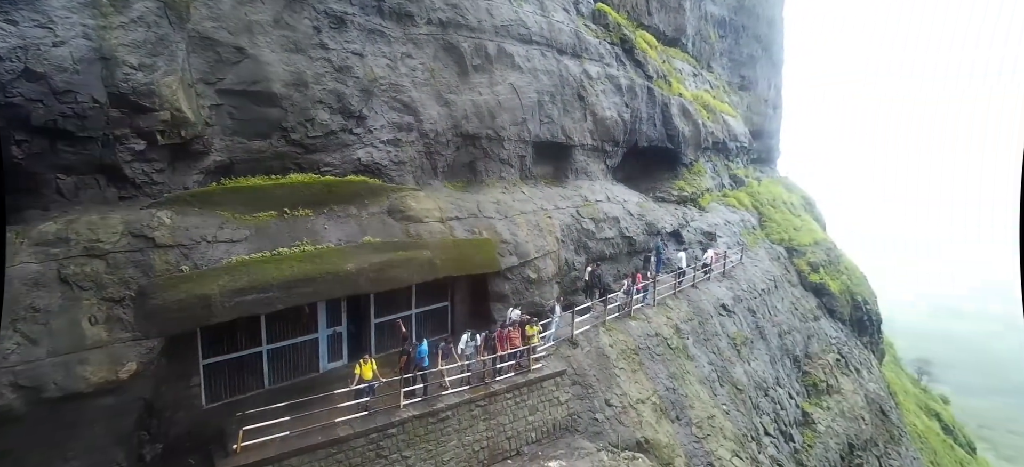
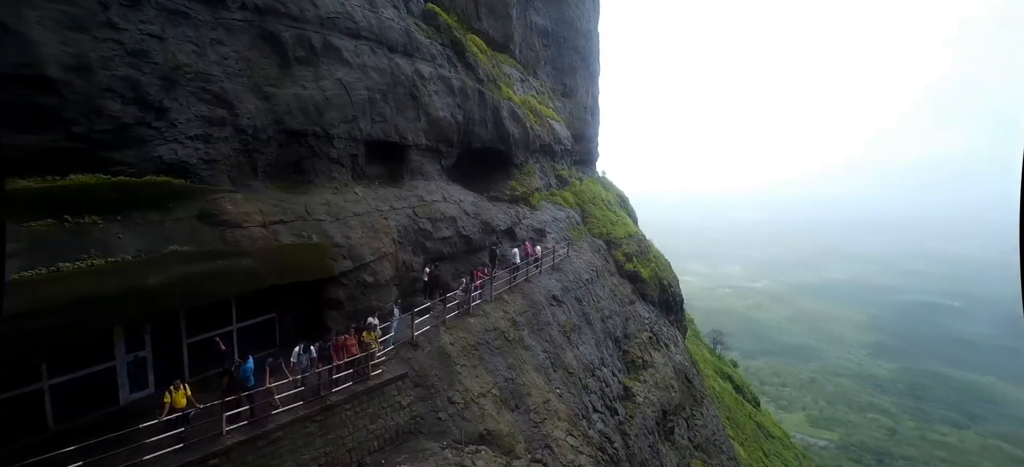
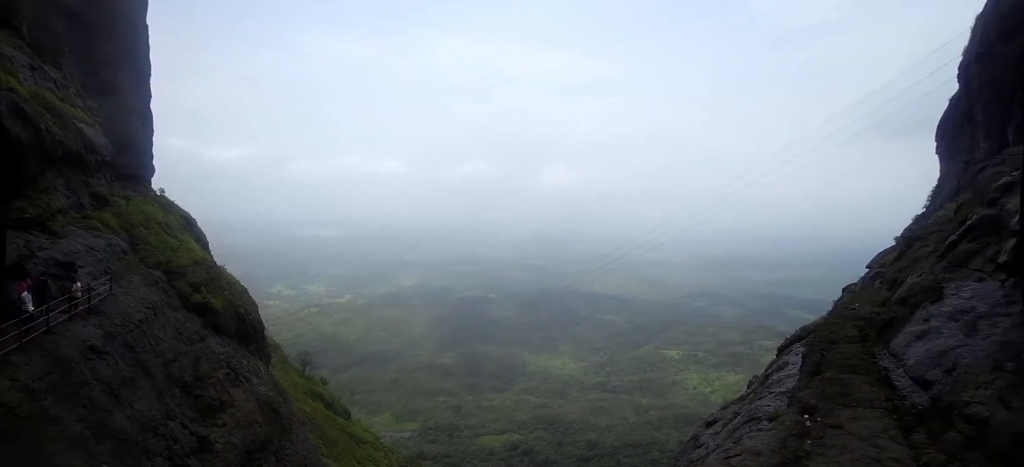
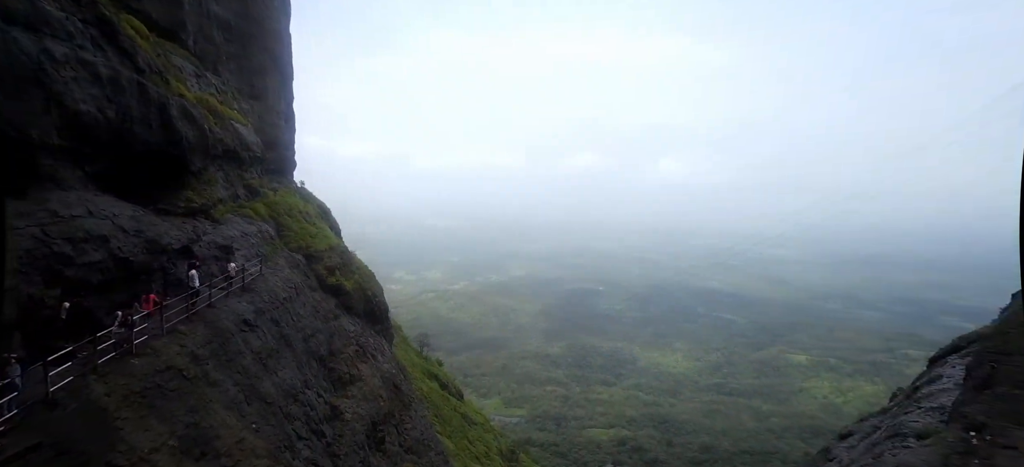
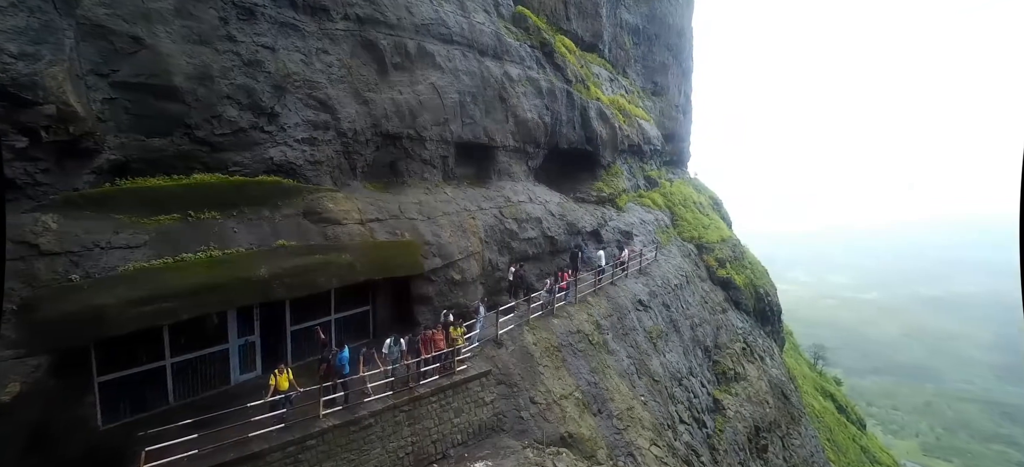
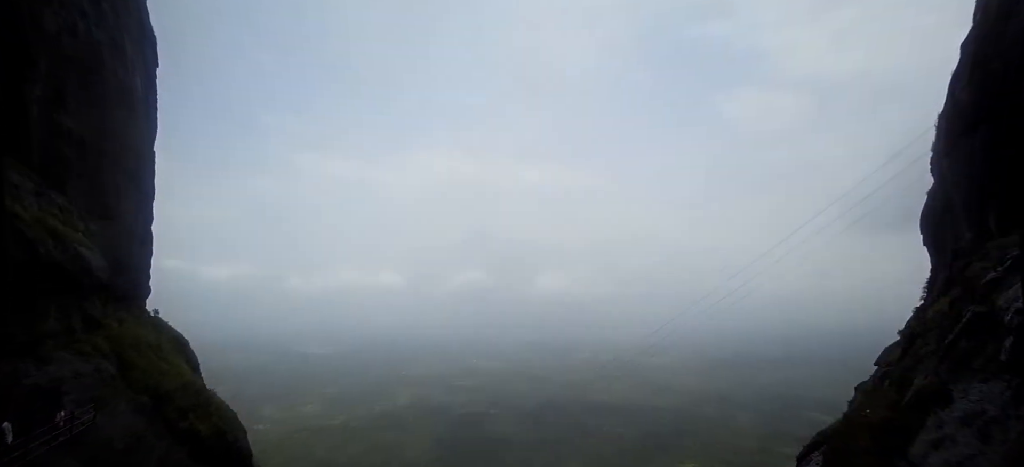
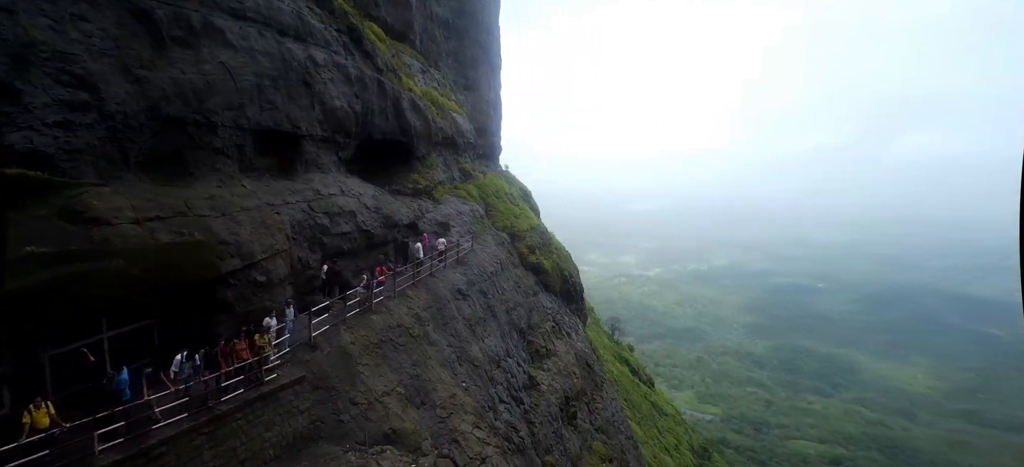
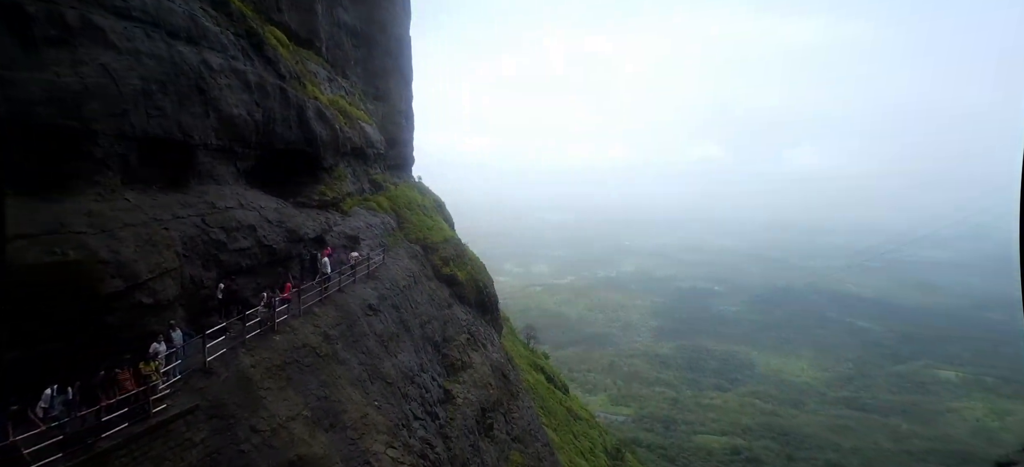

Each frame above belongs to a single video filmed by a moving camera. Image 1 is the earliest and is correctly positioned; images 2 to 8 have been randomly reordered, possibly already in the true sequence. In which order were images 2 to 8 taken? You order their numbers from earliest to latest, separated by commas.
5, 2, 7, 8, 4, 3, 6
